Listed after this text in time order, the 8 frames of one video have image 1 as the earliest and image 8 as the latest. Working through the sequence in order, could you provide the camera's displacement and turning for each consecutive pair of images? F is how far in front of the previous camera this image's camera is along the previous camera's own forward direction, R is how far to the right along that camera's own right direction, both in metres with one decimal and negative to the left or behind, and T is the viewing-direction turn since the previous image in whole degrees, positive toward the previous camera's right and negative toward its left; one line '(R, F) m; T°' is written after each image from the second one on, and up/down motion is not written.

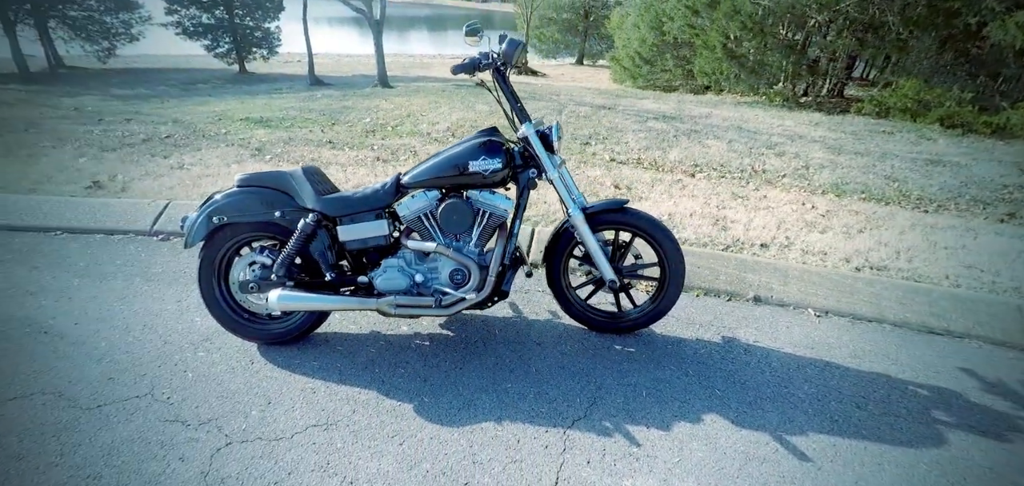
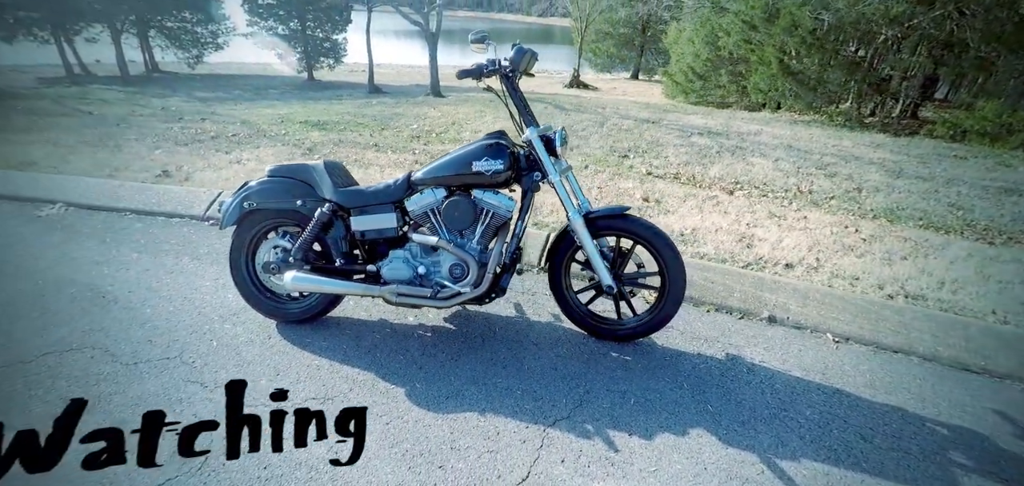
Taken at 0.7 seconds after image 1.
(+0.3, -0.1) m; -7°
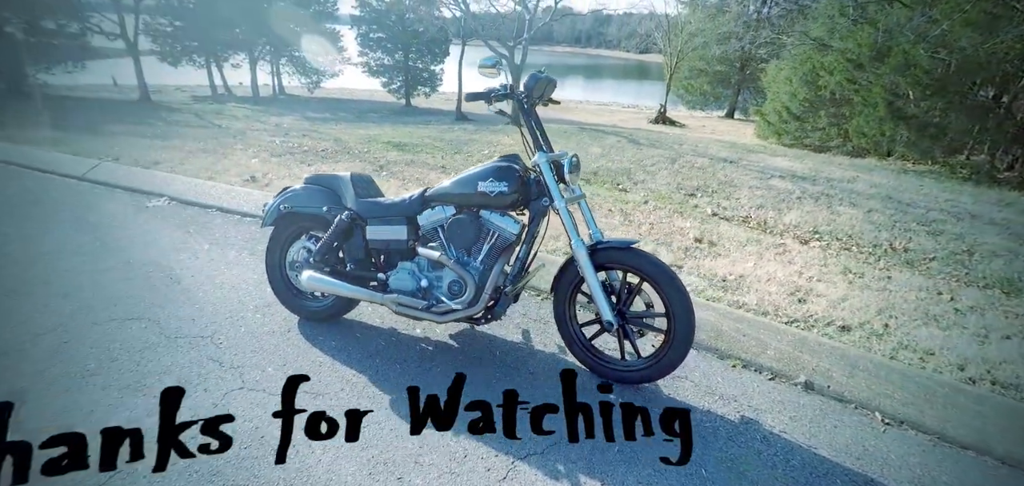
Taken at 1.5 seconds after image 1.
(+0.5, 0.0) m; -11°
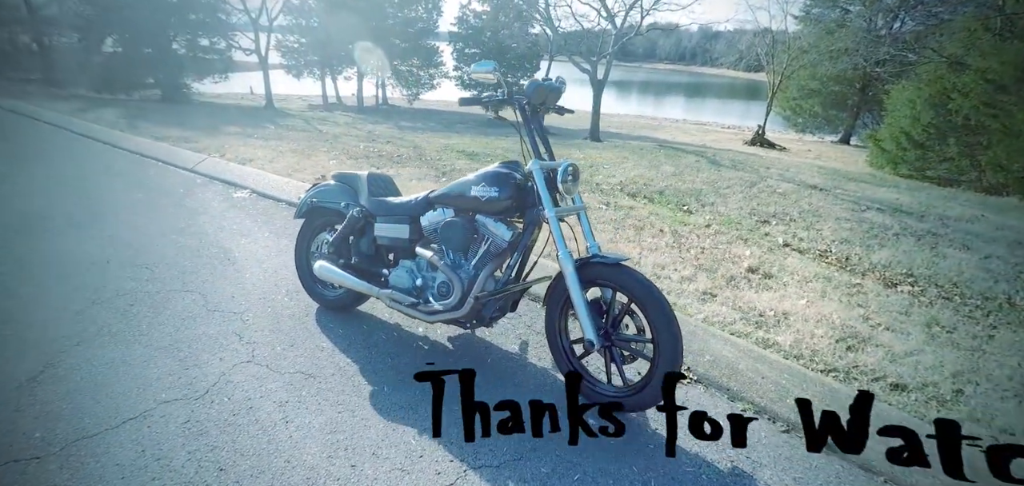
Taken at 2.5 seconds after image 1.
(+0.6, +0.1) m; -12°
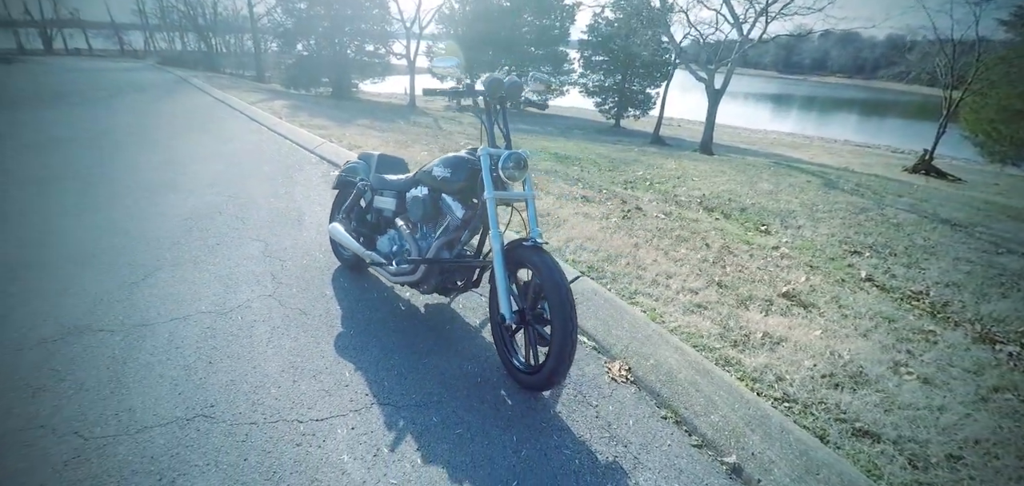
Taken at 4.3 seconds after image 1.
(+1.2, 0.0) m; -17°
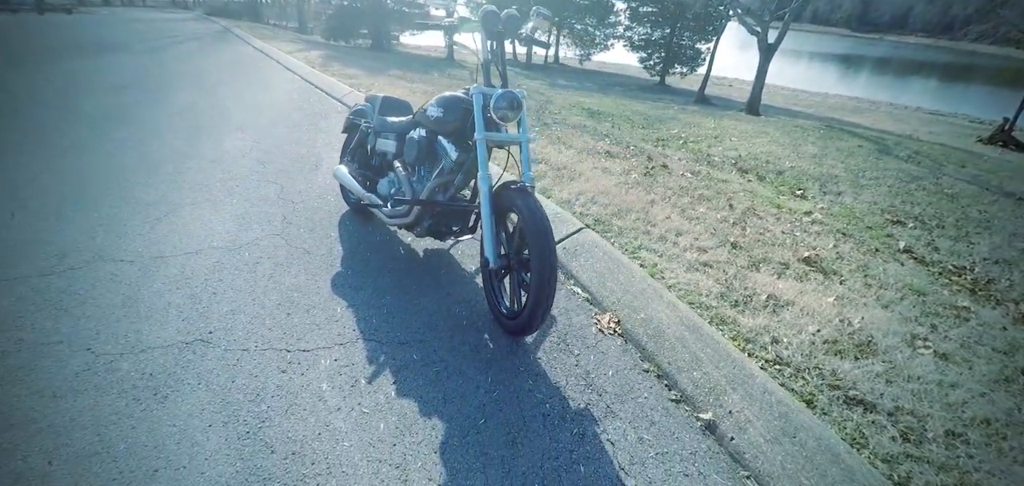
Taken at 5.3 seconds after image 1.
(+0.3, +0.1) m; -5°
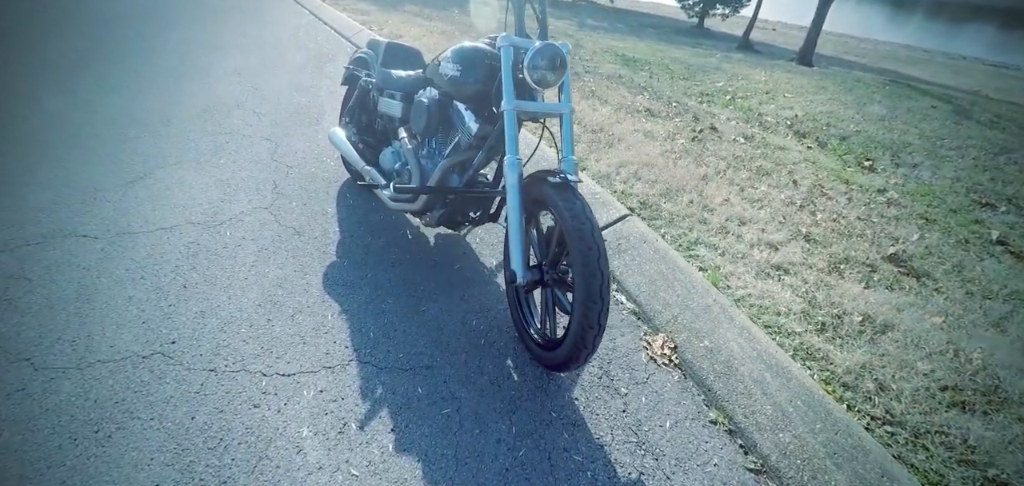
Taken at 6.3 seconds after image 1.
(-0.1, +0.6) m; -1°
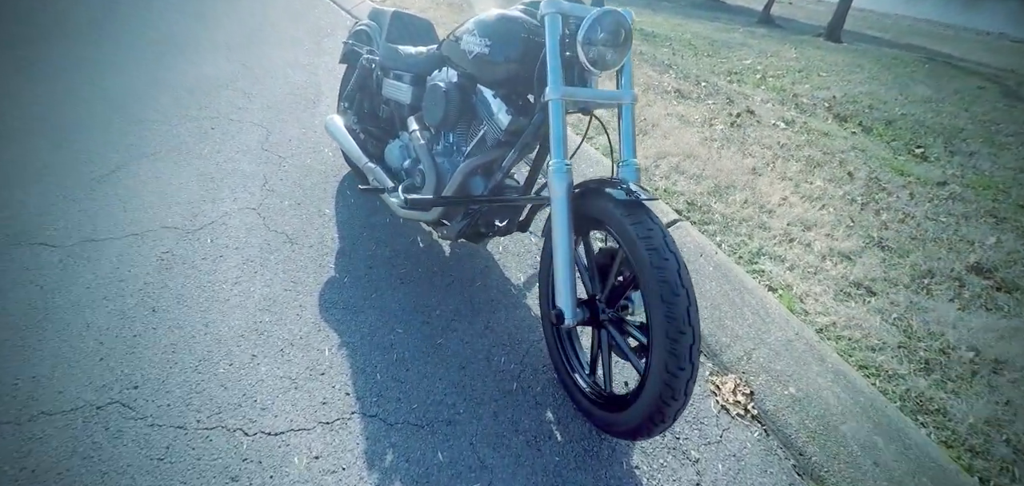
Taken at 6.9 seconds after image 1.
(-0.1, +0.4) m; 0°
